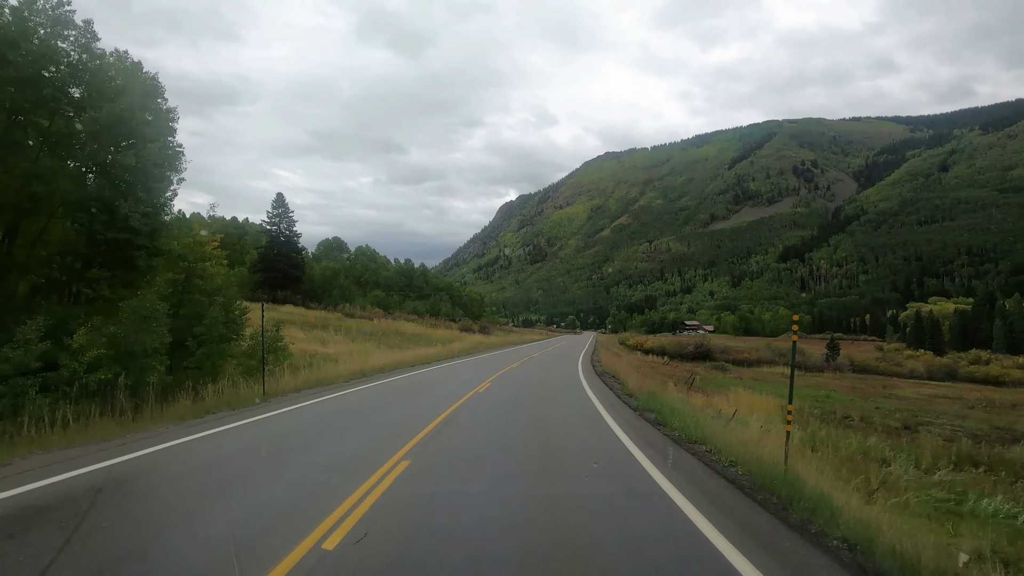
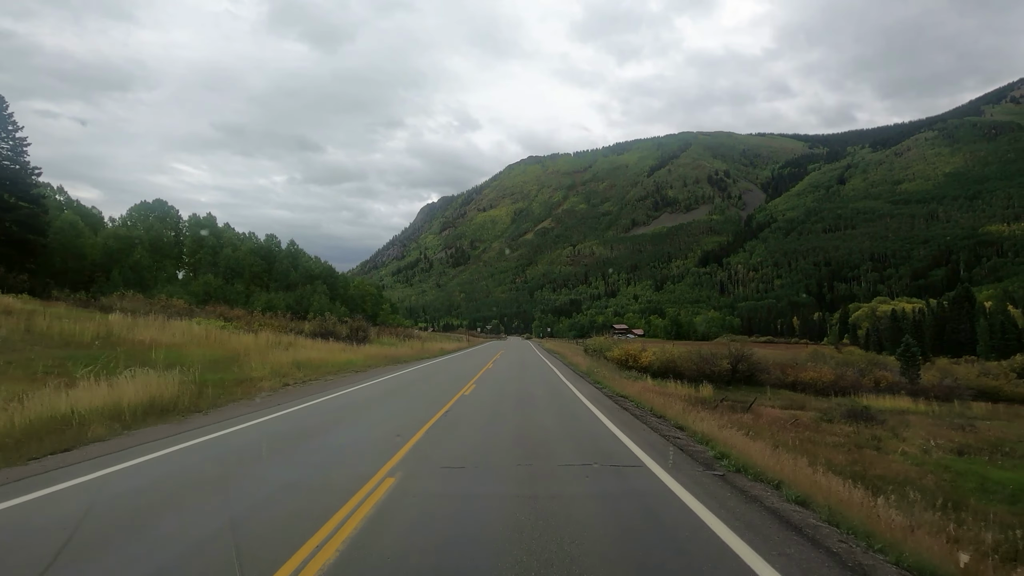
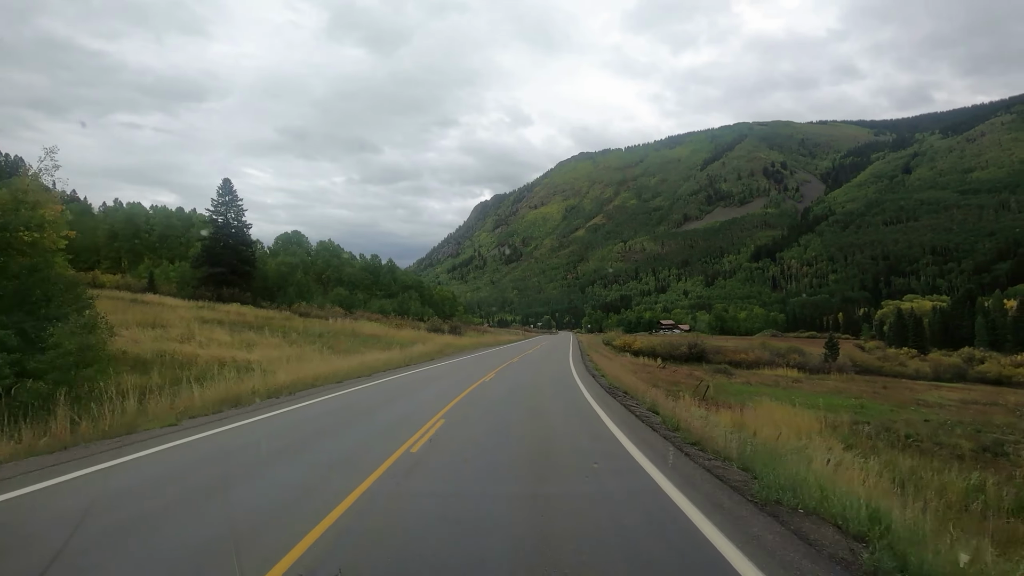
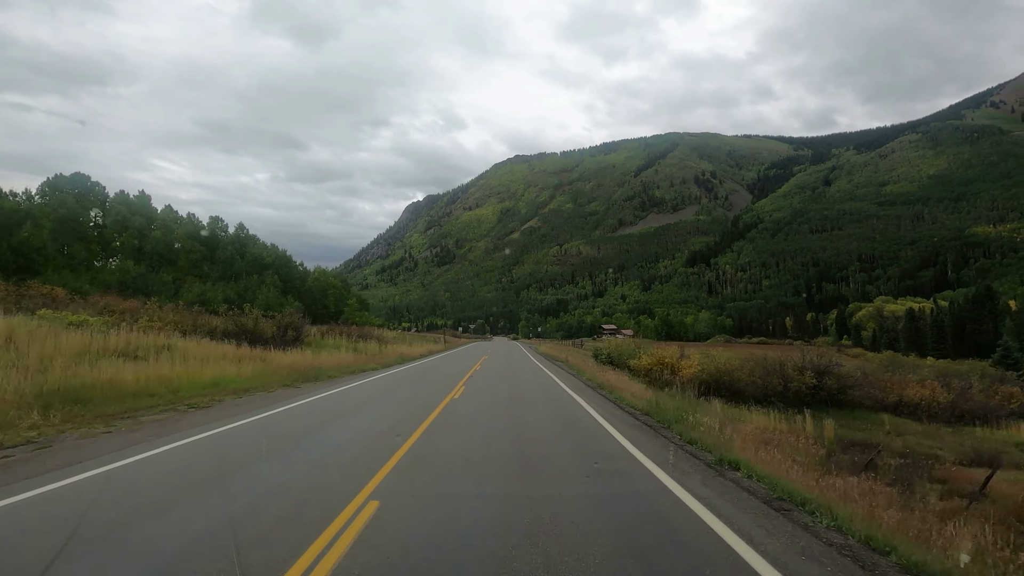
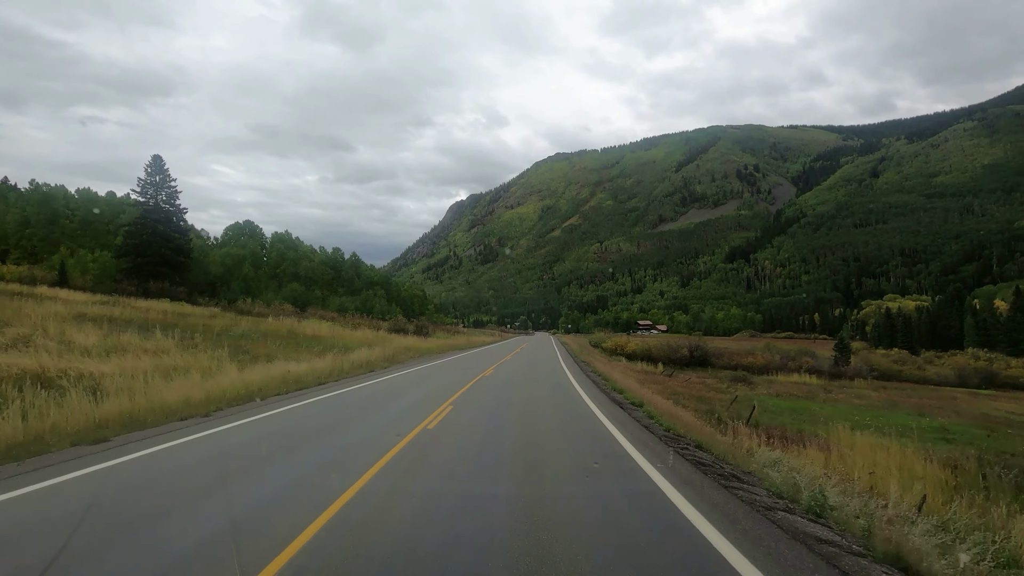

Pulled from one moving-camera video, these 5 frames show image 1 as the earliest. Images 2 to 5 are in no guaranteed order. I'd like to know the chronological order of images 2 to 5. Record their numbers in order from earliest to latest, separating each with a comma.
3, 5, 2, 4
